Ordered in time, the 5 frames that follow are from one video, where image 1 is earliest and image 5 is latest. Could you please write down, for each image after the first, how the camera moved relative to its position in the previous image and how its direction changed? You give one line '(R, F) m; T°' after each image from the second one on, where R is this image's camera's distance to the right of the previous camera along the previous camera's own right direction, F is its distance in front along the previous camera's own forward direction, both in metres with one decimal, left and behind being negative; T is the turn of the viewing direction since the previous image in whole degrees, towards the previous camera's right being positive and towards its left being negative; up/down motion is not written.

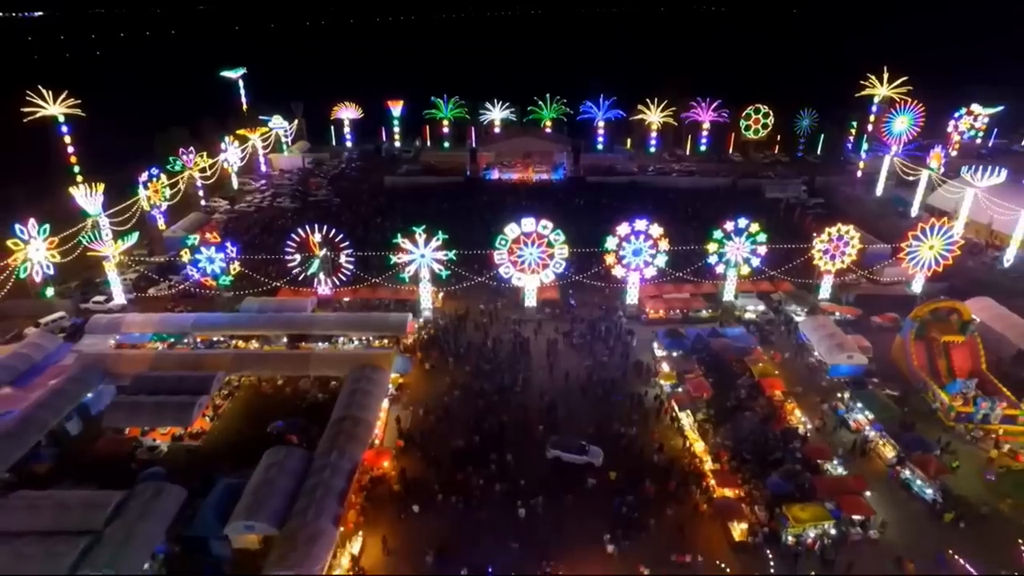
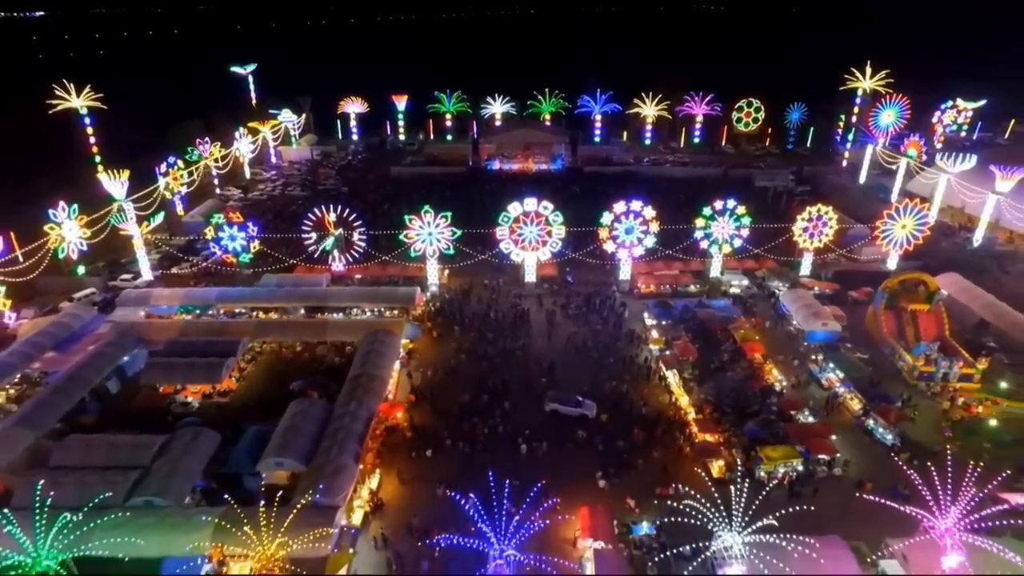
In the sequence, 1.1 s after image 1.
(-0.1, -2.4) m; 0°
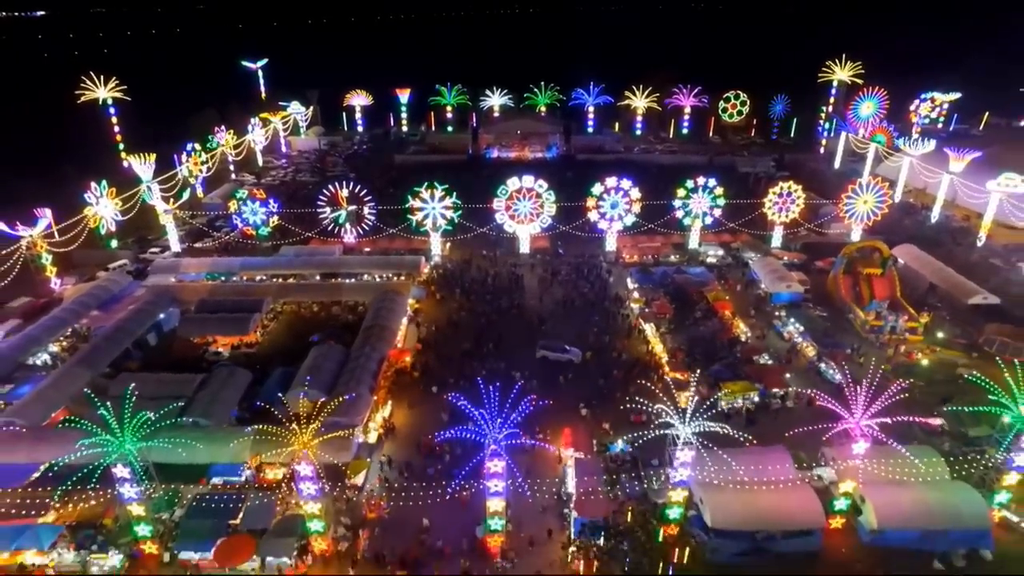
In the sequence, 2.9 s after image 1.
(+0.2, -3.4) m; 0°
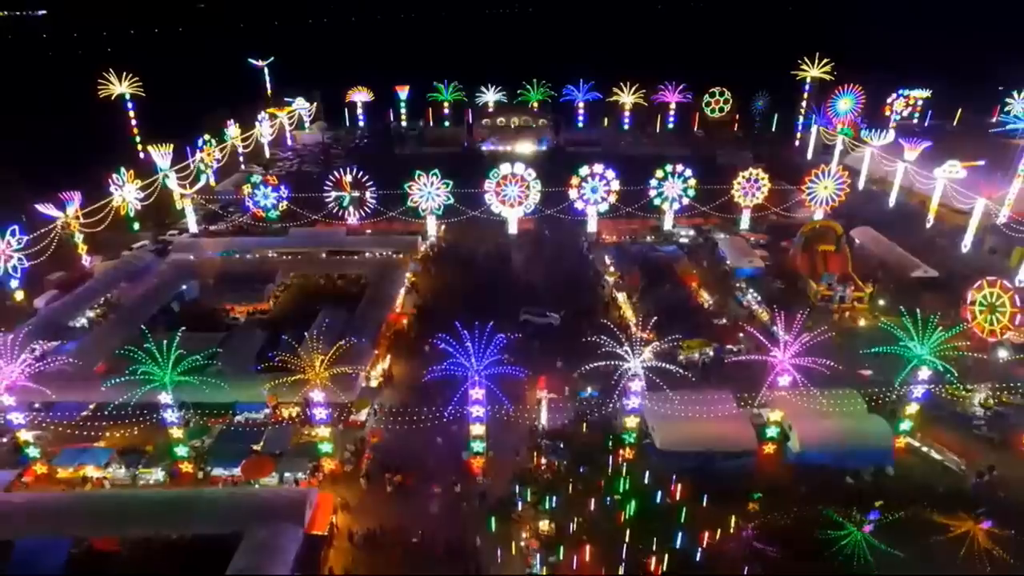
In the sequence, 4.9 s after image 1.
(+0.7, -3.5) m; 0°
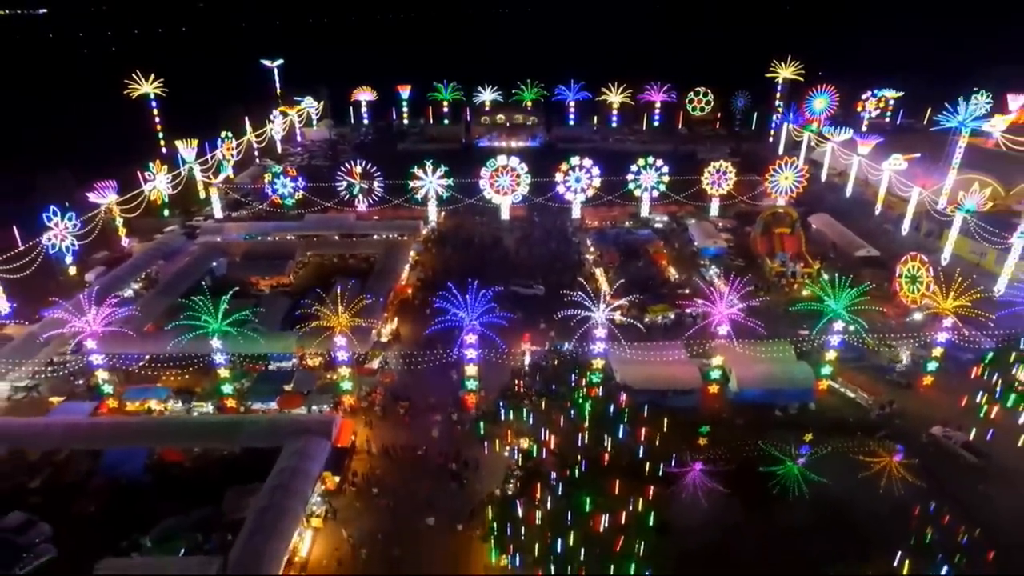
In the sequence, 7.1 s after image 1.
(+0.5, -4.8) m; 0°
